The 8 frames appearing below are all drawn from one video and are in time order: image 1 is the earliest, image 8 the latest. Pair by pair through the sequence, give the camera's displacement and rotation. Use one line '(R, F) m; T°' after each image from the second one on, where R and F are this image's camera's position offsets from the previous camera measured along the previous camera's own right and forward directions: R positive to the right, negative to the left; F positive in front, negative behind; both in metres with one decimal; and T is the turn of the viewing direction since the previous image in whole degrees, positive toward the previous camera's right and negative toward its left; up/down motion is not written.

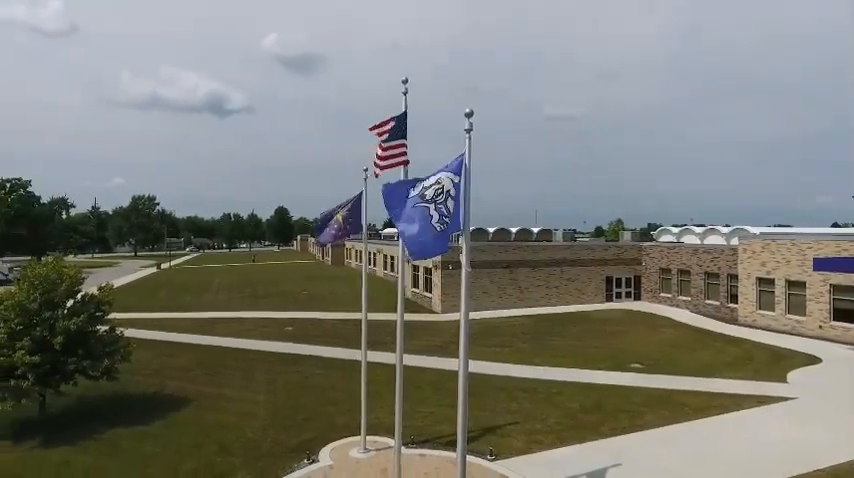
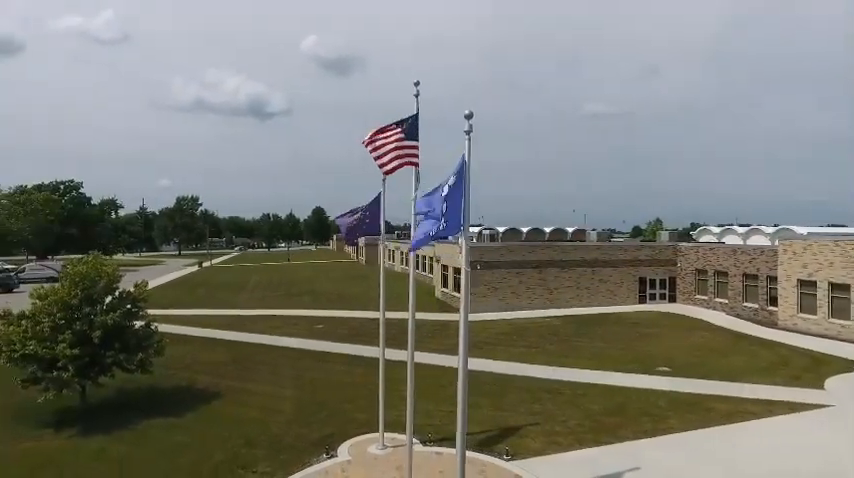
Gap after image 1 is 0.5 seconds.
(+0.5, -0.1) m; -4°
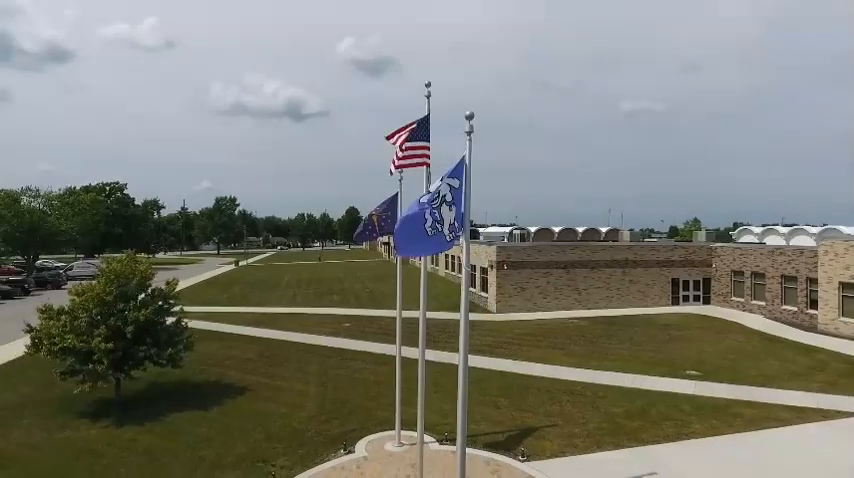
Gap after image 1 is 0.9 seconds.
(+0.4, -0.1) m; -4°
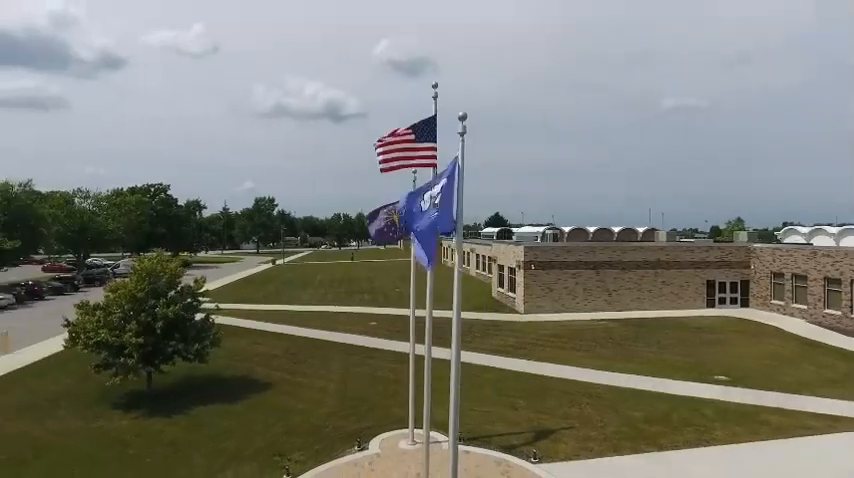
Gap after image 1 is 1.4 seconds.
(+0.6, -0.1) m; -4°
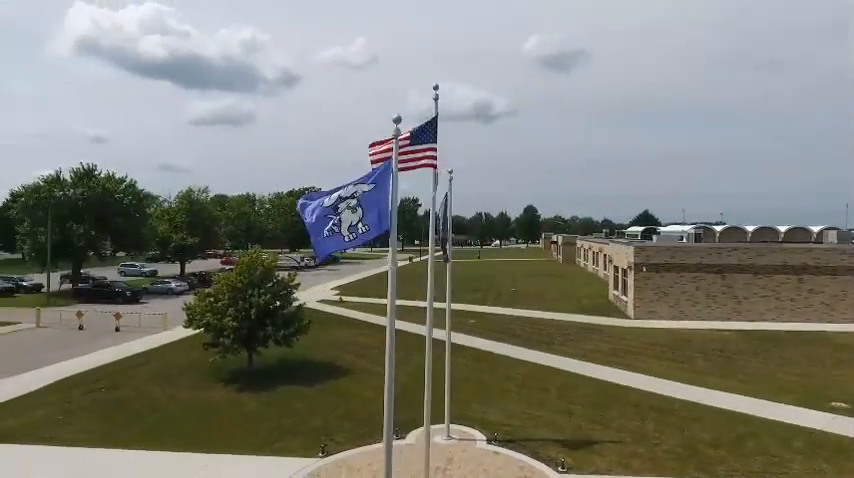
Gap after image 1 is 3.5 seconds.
(+2.9, +0.2) m; -16°
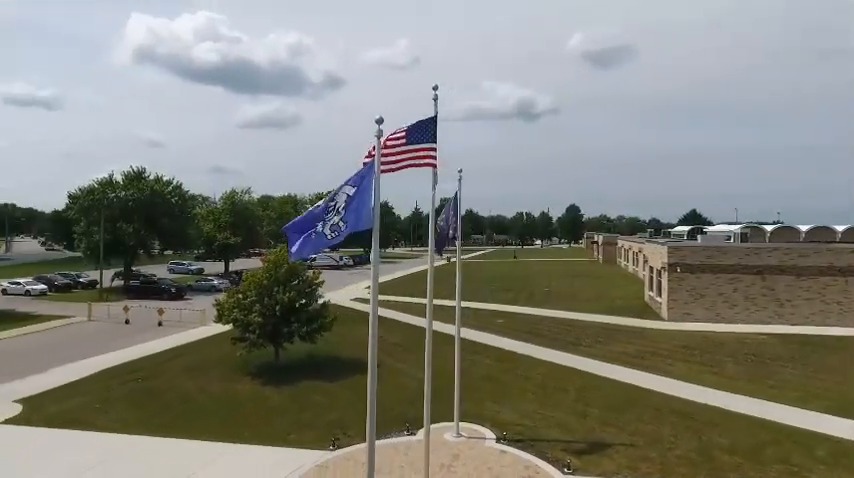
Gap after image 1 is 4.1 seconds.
(+0.9, -0.1) m; -5°
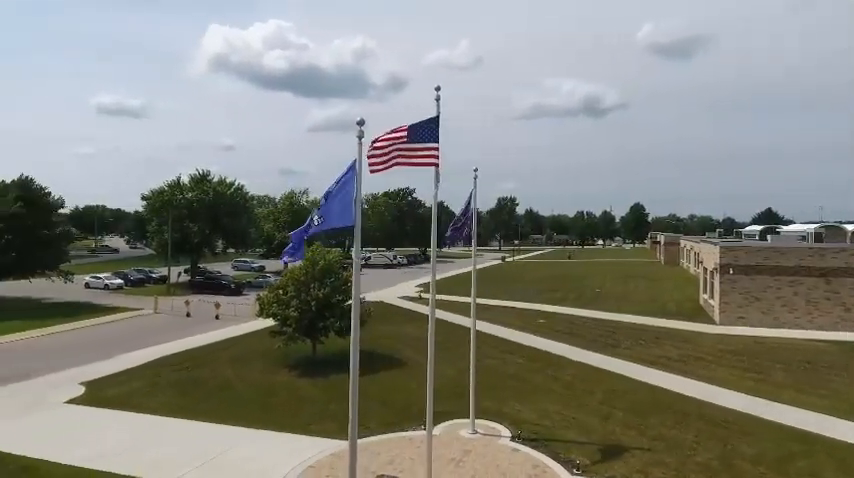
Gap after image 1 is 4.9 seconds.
(+1.2, -0.1) m; -7°
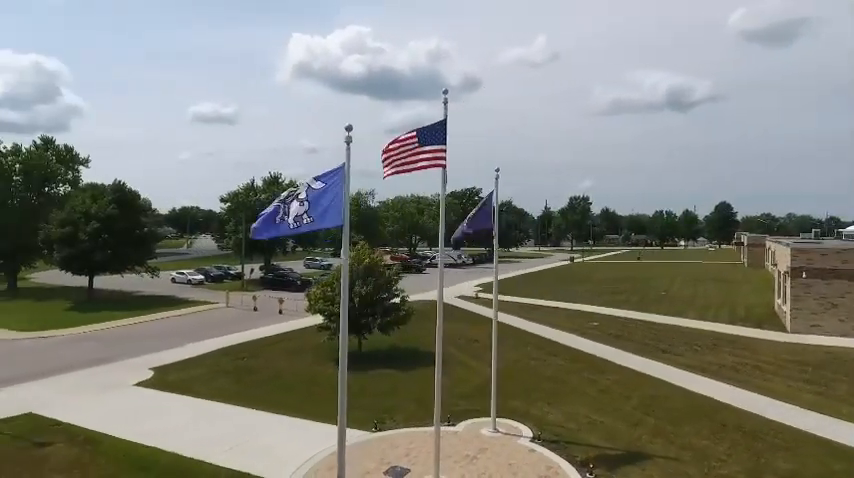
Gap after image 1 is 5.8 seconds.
(+1.4, -0.2) m; -8°
